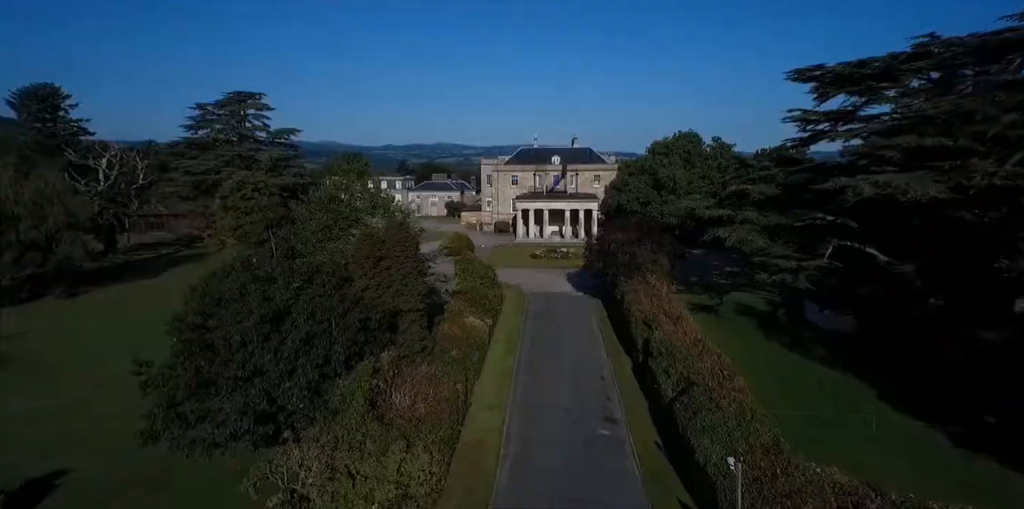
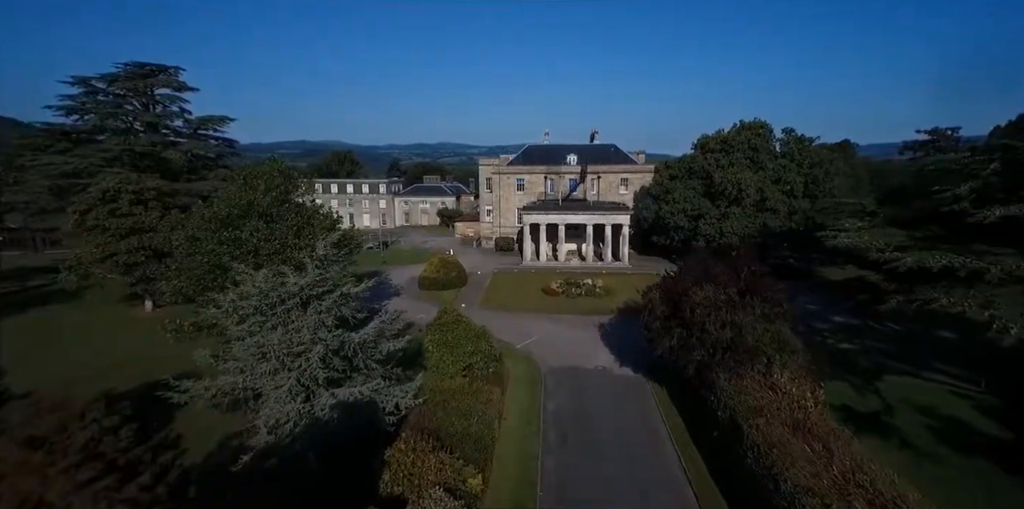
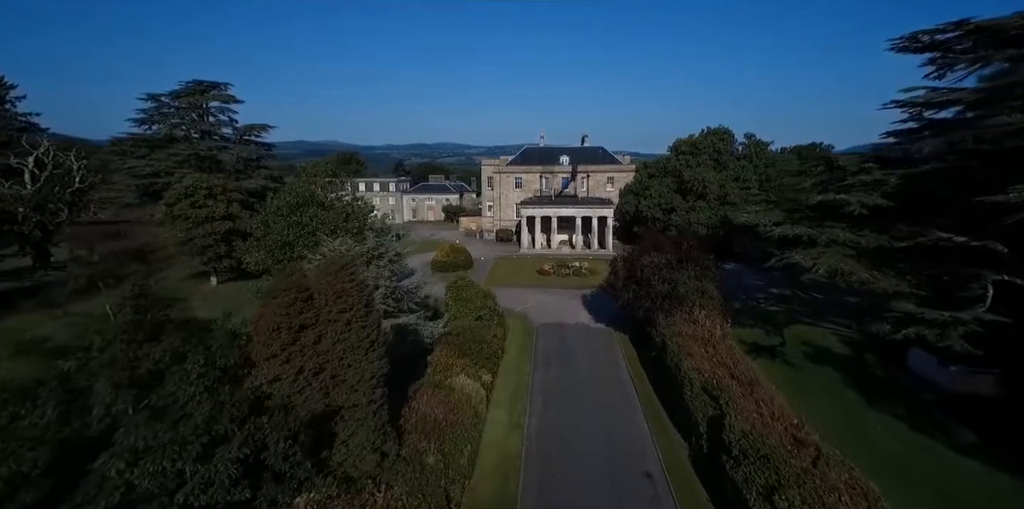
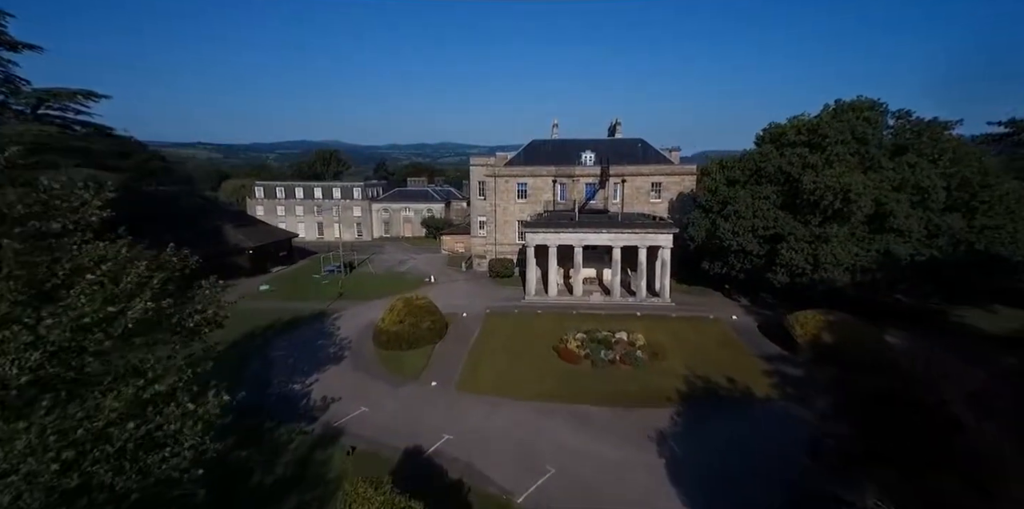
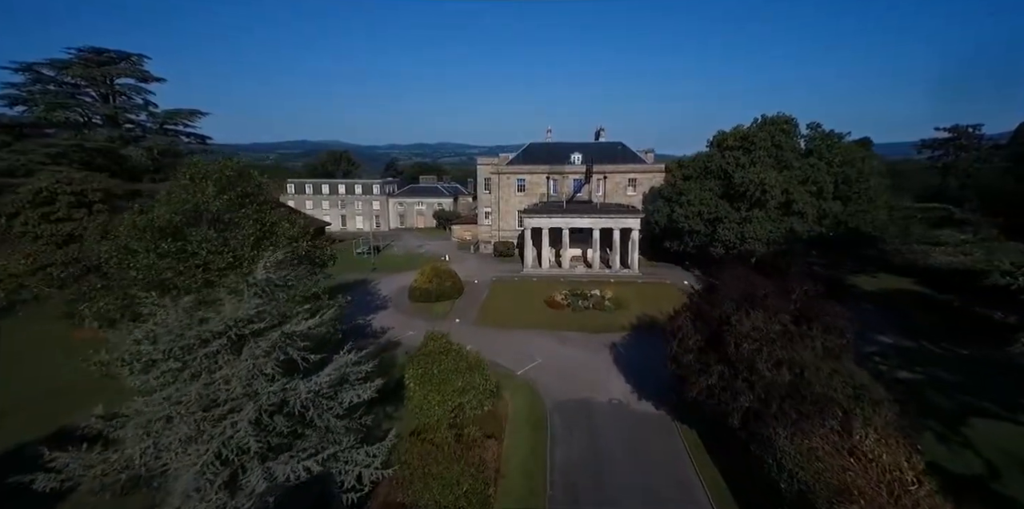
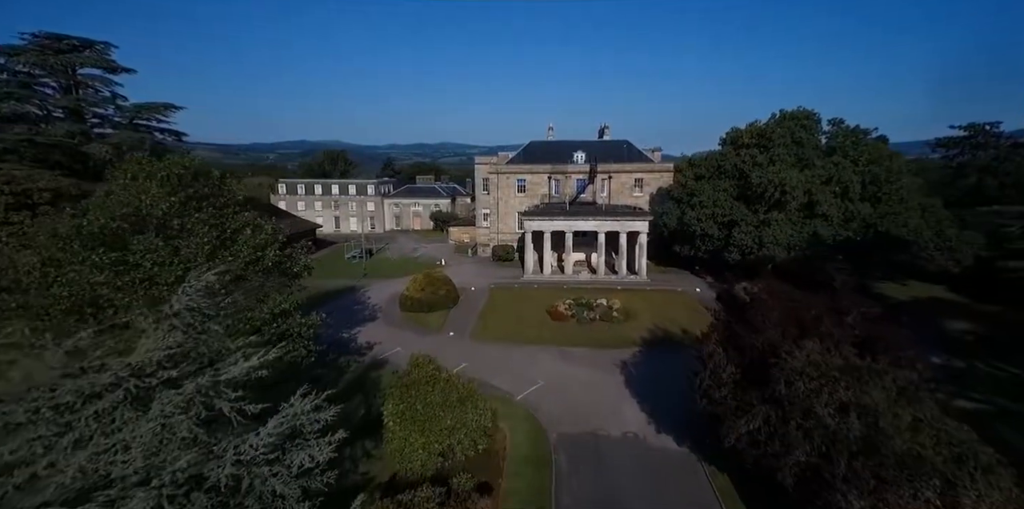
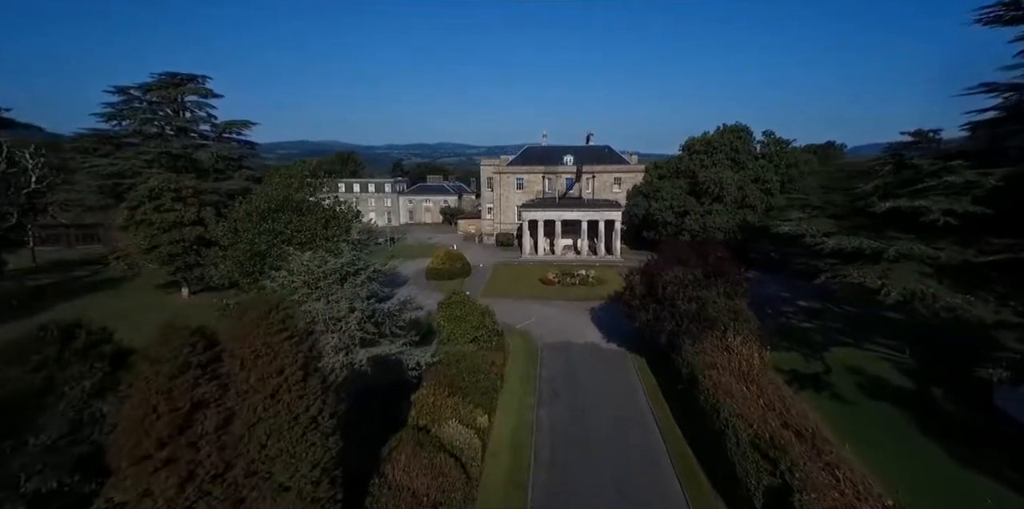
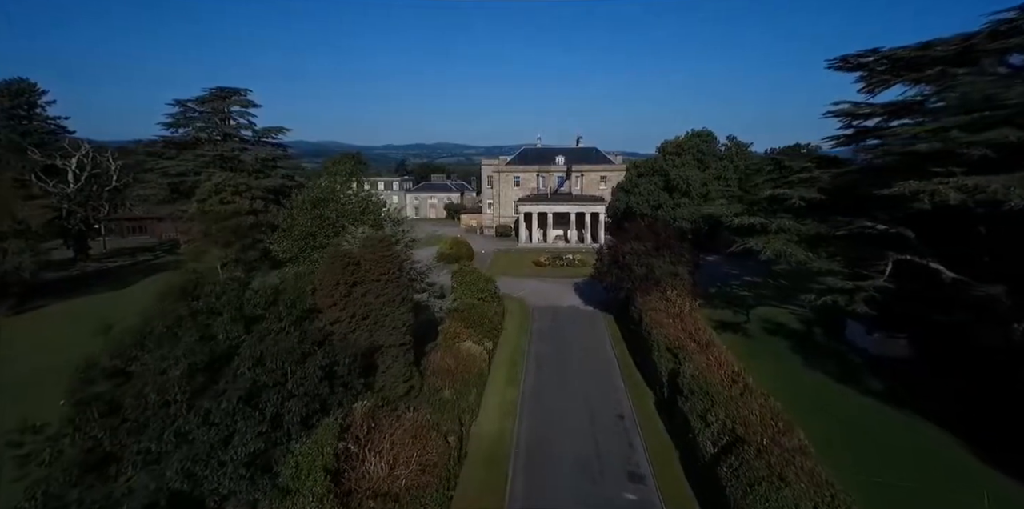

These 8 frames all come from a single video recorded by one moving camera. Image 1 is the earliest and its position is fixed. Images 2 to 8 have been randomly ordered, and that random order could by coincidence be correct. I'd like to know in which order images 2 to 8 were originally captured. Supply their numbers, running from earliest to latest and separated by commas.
8, 3, 7, 2, 5, 6, 4
